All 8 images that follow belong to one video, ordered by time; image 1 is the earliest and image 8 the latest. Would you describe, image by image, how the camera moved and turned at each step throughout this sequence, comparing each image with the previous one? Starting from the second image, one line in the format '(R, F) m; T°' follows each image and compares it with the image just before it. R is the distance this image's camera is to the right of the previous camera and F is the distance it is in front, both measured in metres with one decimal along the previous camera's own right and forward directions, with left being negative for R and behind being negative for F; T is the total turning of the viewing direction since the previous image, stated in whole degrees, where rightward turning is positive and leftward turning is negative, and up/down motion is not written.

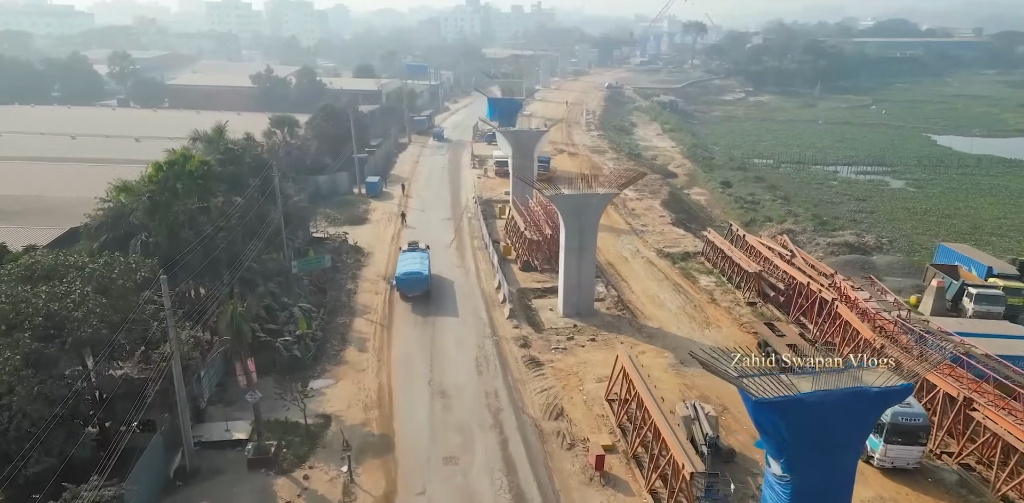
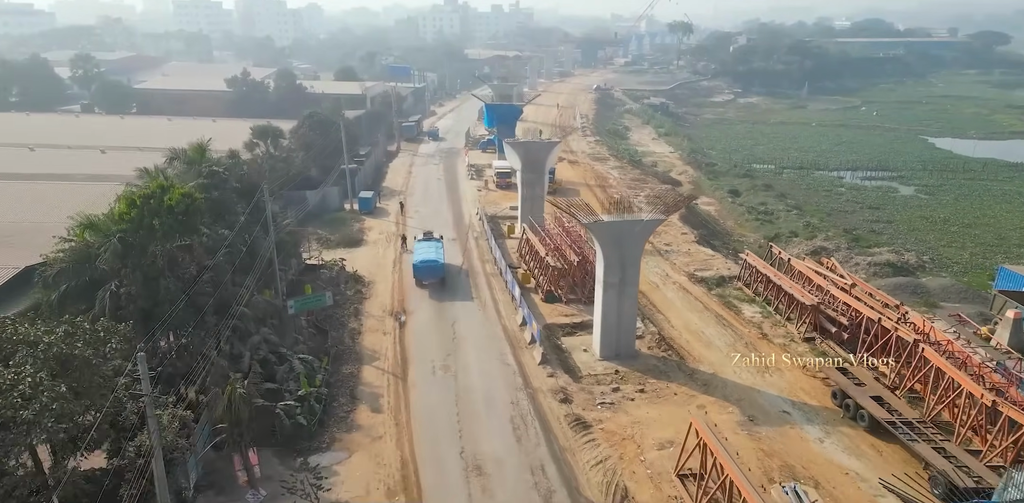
(-1.5, +3.0) m; +2°
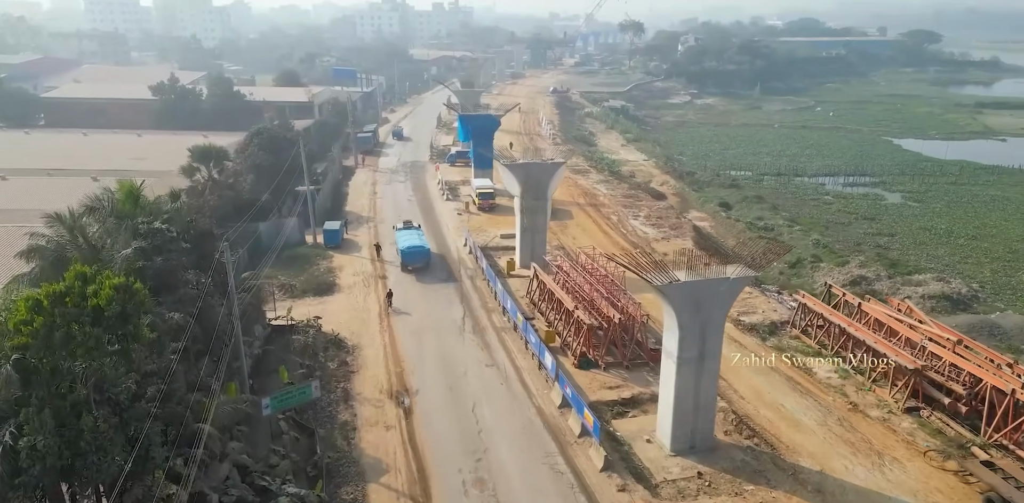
(-2.3, +4.8) m; +5°
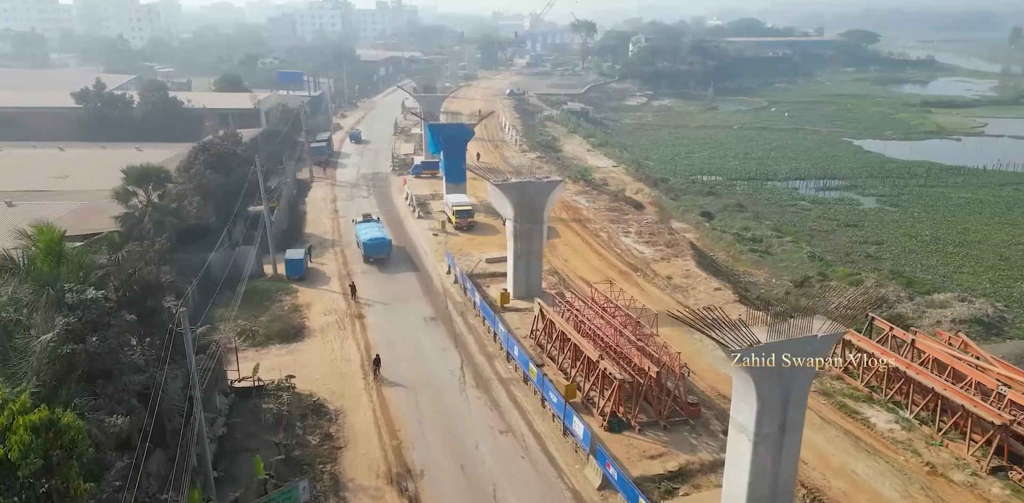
(-1.6, +3.2) m; +4°
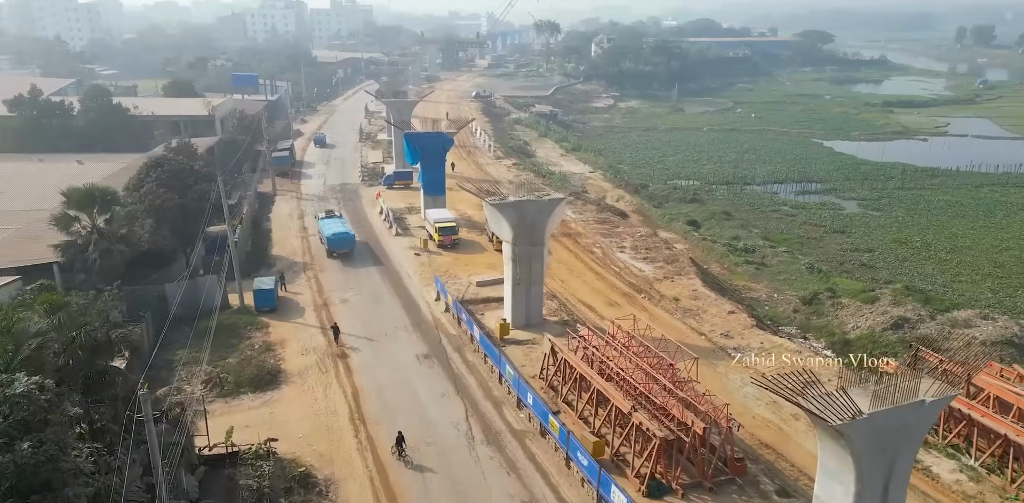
(-1.2, +2.4) m; +3°
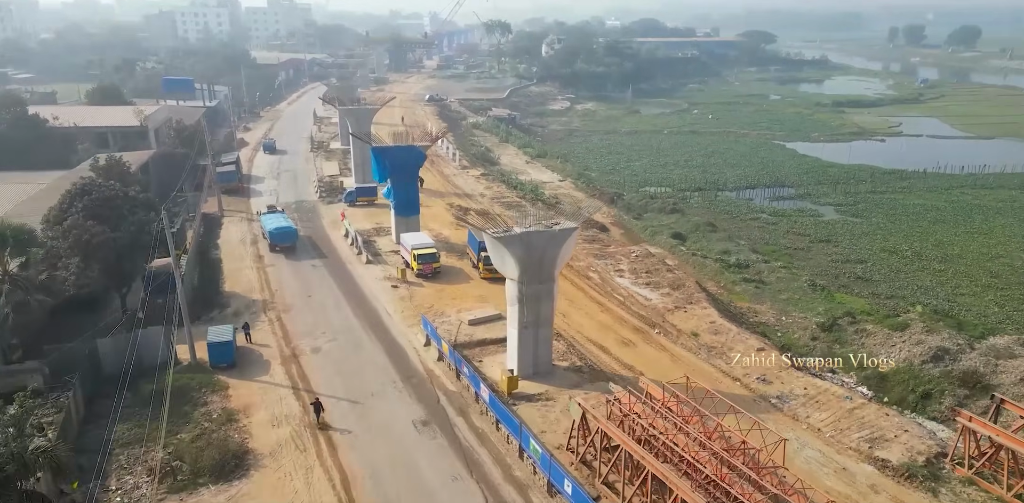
(-1.6, +3.2) m; +4°
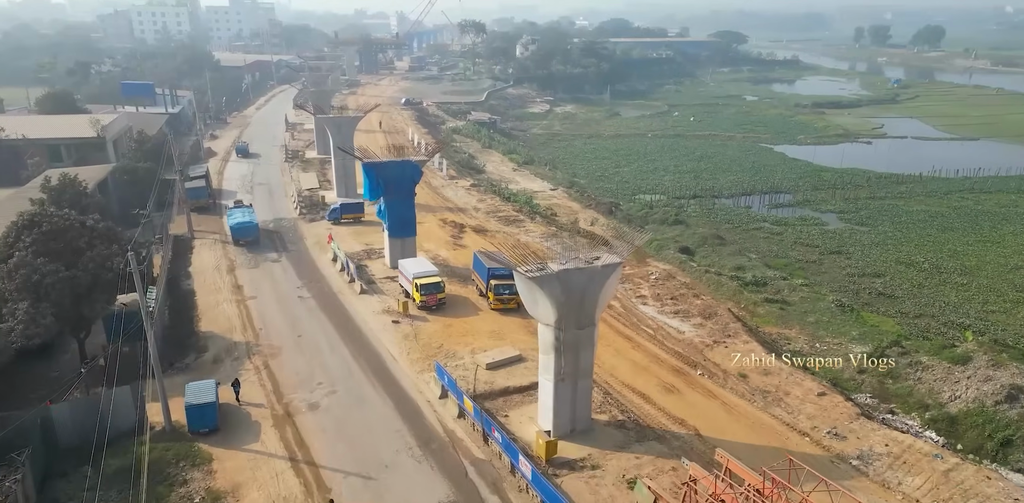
(-1.5, +2.8) m; +3°
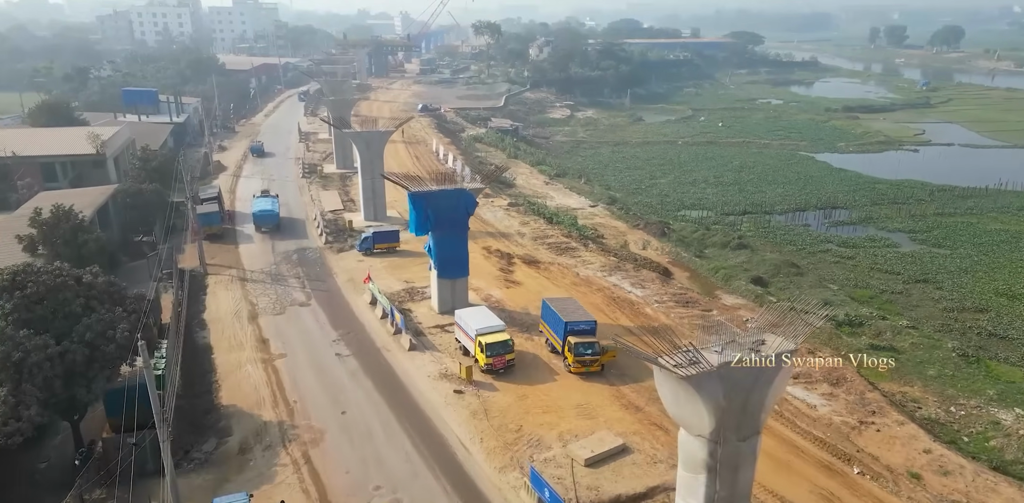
(-2.2, +4.2) m; 0°
